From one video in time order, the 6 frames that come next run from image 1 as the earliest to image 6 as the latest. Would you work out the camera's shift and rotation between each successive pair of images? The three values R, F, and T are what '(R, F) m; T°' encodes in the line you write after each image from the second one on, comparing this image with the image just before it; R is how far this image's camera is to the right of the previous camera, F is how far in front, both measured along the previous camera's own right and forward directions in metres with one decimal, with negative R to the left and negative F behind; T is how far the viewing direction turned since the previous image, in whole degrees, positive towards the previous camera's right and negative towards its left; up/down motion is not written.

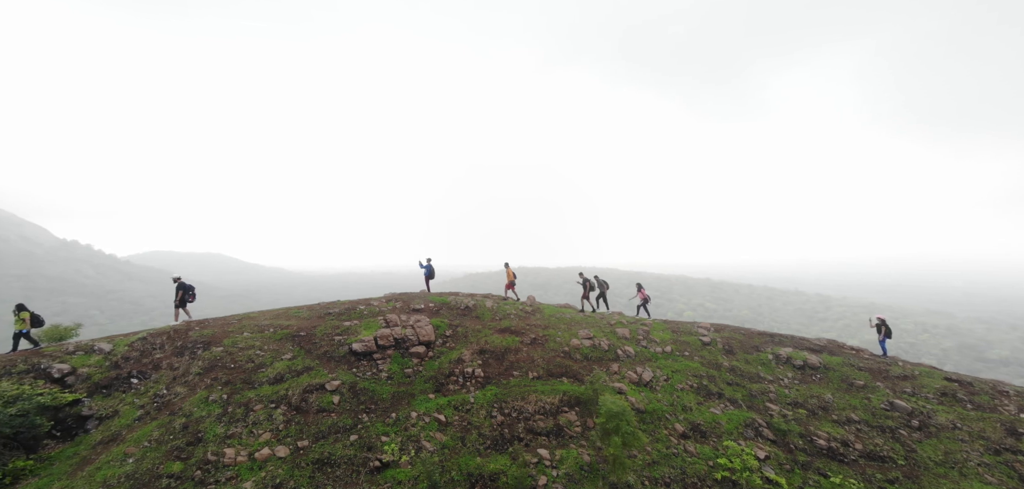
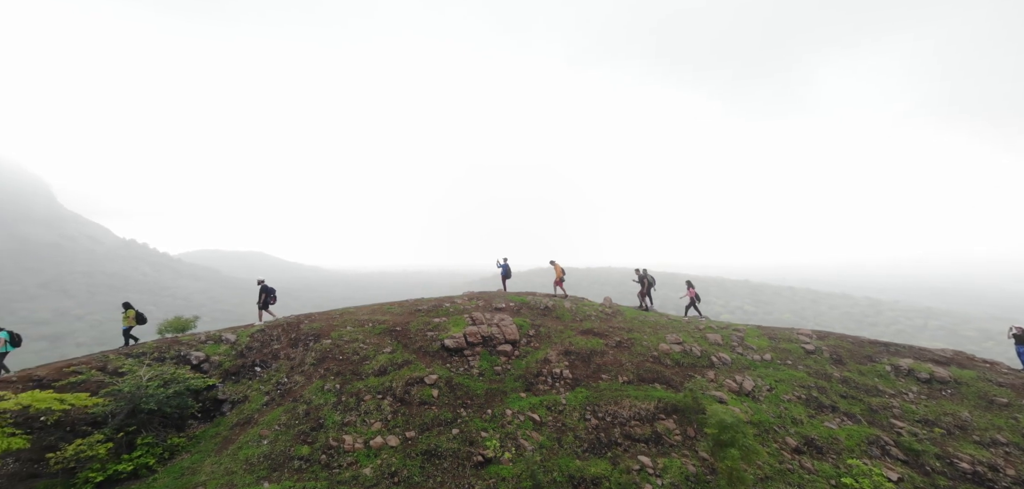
(-1.3, -0.1) m; -8°
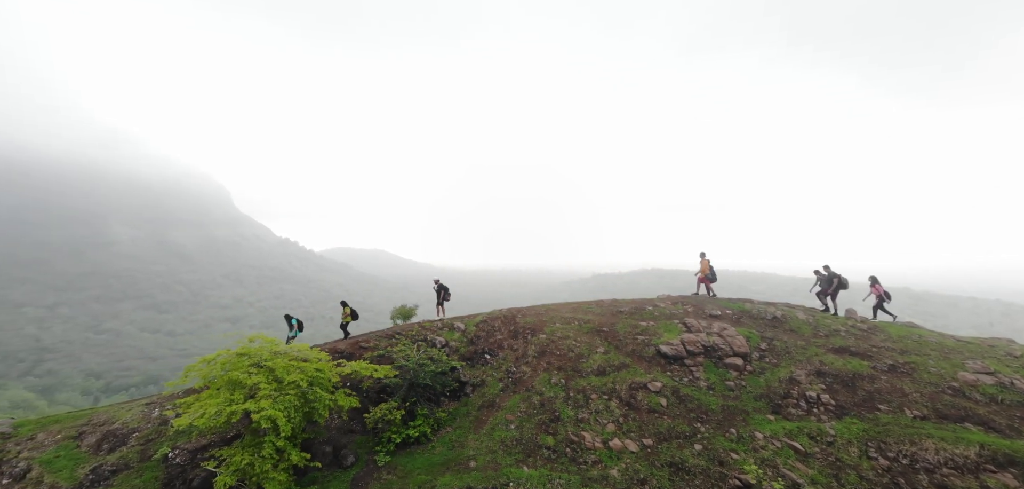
(-2.5, +0.1) m; -20°
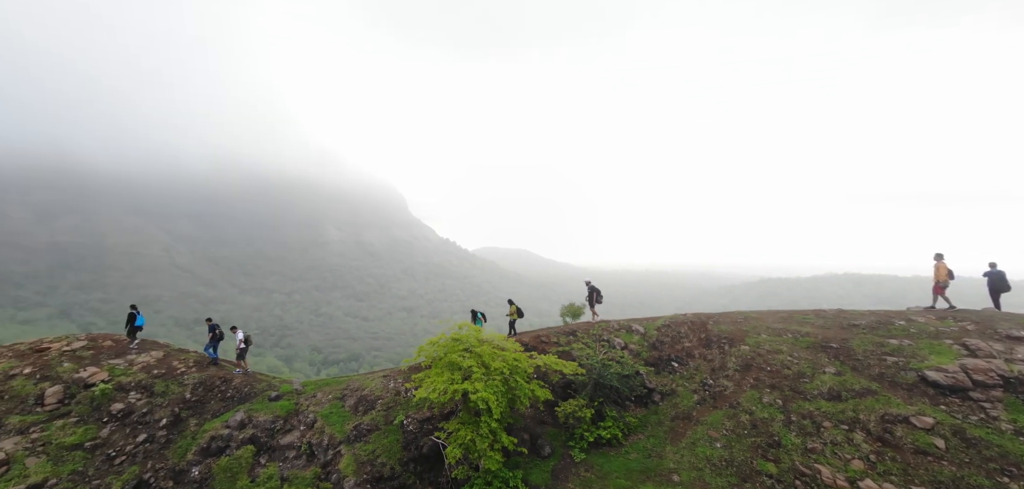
(-0.8, +0.2) m; -22°
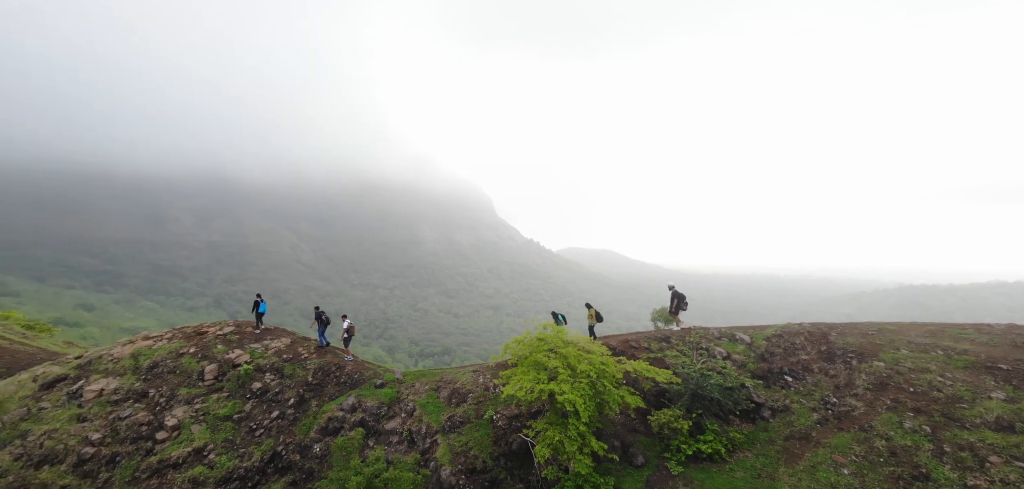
(+0.2, +0.1) m; -12°
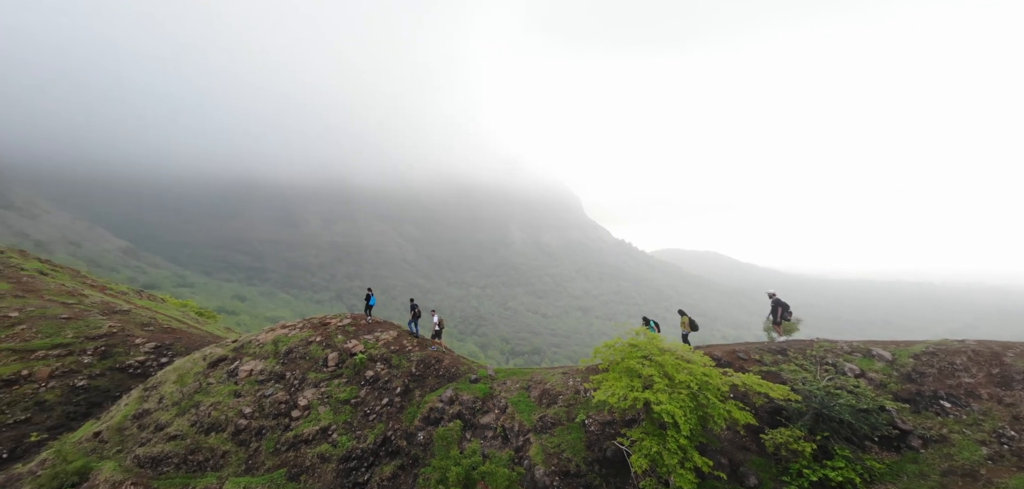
(+0.2, +0.2) m; -12°
